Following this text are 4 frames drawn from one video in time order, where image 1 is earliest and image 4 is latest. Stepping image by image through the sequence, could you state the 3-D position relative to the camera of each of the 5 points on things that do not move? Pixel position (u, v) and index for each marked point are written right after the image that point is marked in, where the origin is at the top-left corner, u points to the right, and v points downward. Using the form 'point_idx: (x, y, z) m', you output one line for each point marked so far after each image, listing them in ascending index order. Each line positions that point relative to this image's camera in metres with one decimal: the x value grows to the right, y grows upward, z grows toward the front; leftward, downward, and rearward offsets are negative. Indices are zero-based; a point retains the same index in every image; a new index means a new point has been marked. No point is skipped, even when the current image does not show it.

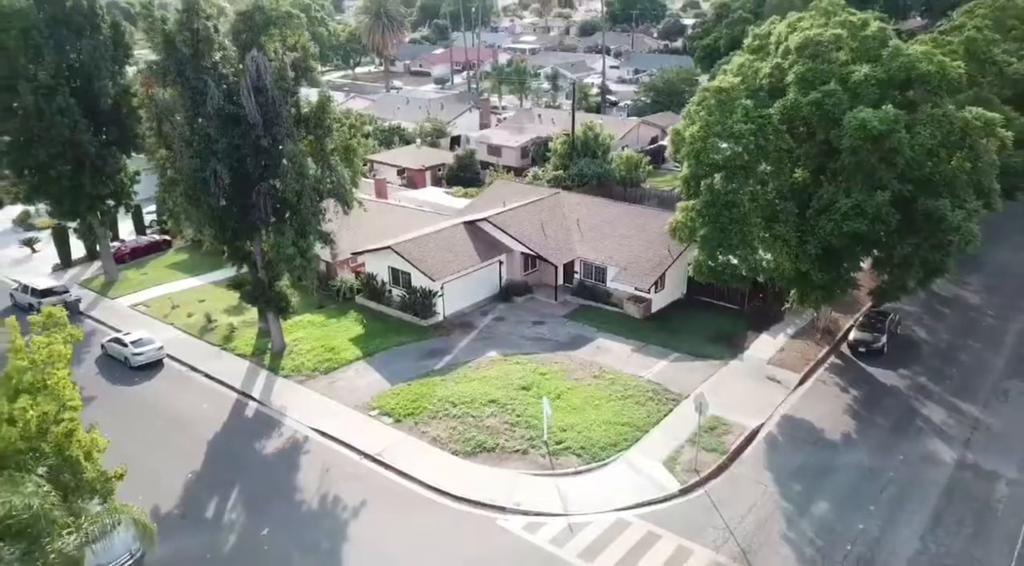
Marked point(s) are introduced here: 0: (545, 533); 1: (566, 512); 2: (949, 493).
0: (+0.8, -5.6, +18.8) m
1: (+1.3, -5.3, +19.4) m
2: (+10.2, -4.9, +19.4) m
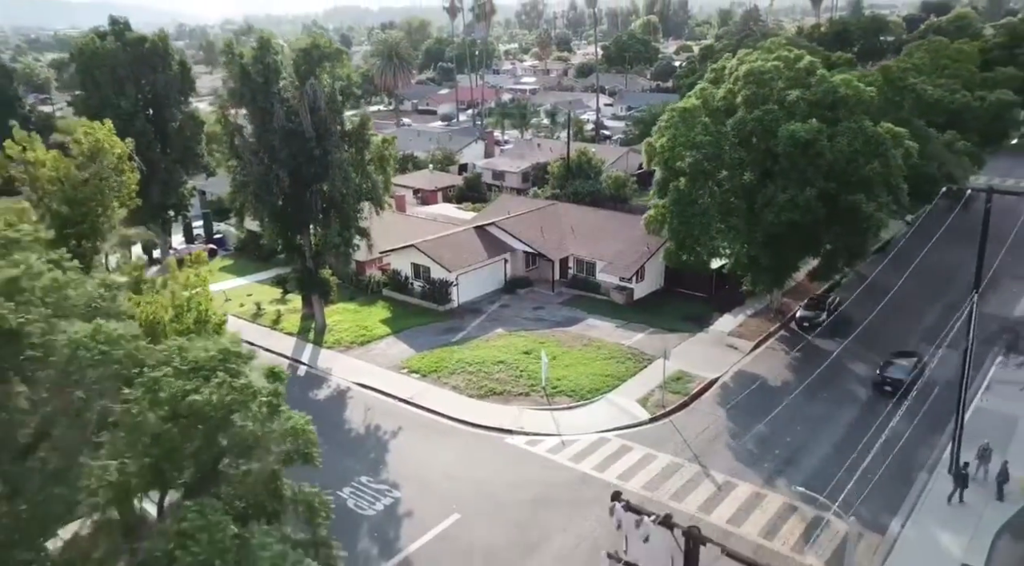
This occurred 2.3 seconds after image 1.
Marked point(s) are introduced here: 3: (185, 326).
0: (+0.9, -4.7, +24.1) m
1: (+1.4, -4.4, +24.7) m
2: (+10.4, -4.0, +24.8) m
3: (-6.5, -0.9, +16.5) m
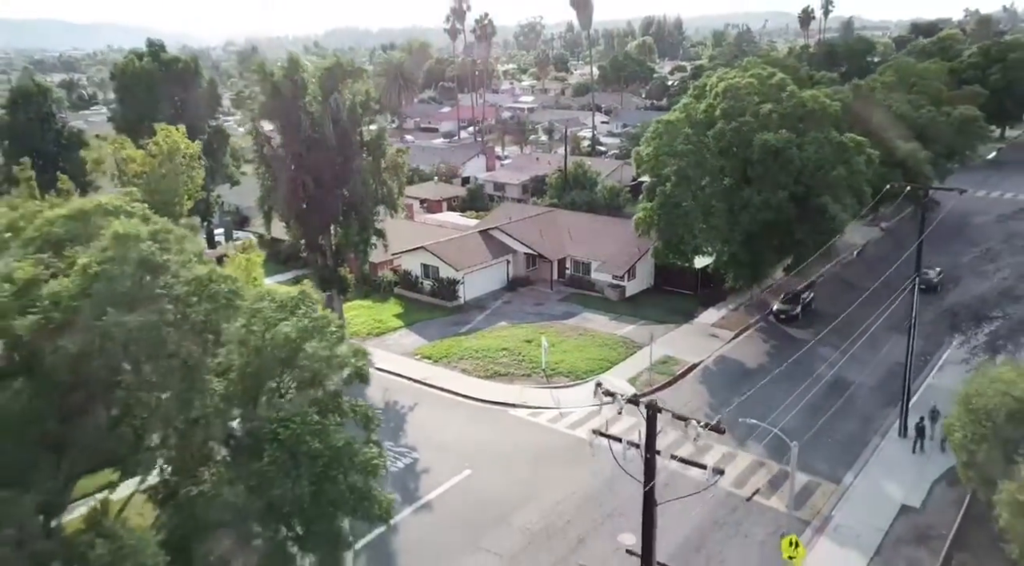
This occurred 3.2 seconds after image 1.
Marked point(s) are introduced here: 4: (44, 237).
0: (+1.0, -4.4, +27.2) m
1: (+1.5, -4.1, +27.8) m
2: (+10.5, -3.7, +27.9) m
3: (-6.4, -0.4, +19.6) m
4: (-7.4, +0.7, +13.4) m
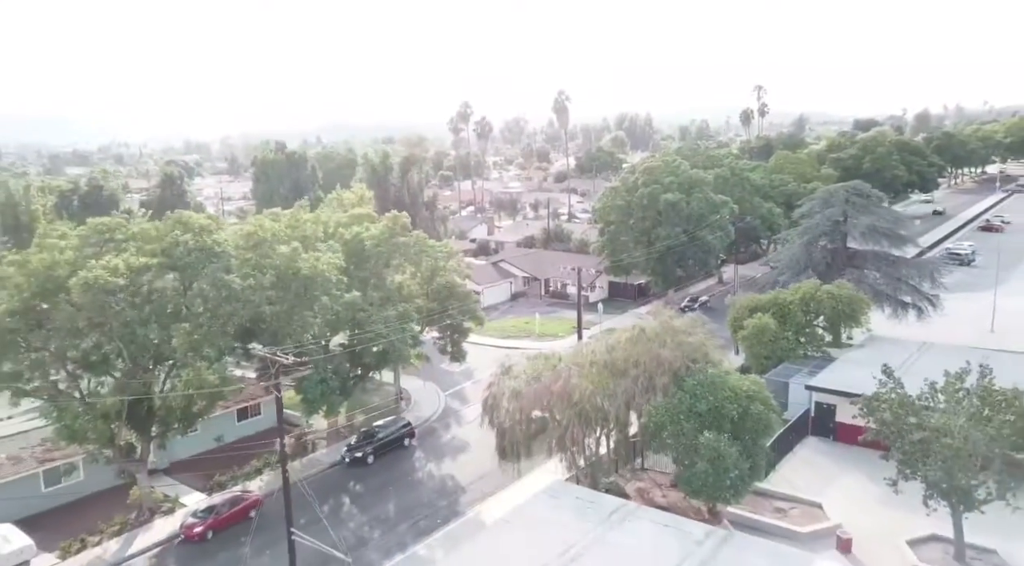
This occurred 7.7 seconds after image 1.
0: (+1.5, -4.0, +47.3) m
1: (+2.0, -3.8, +47.9) m
2: (+10.9, -3.3, +48.2) m
3: (-5.8, +0.7, +40.0) m
4: (-6.8, +2.5, +33.9) m
